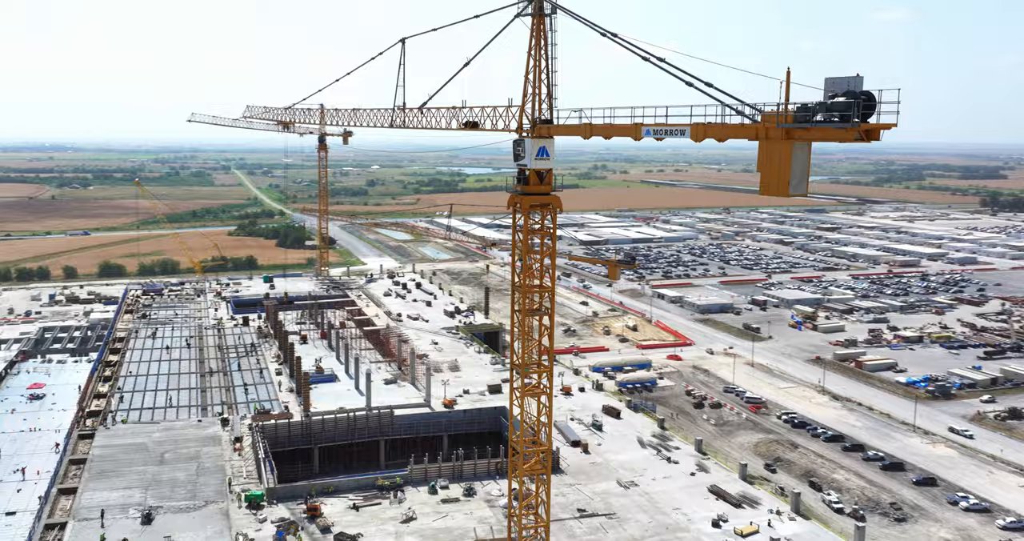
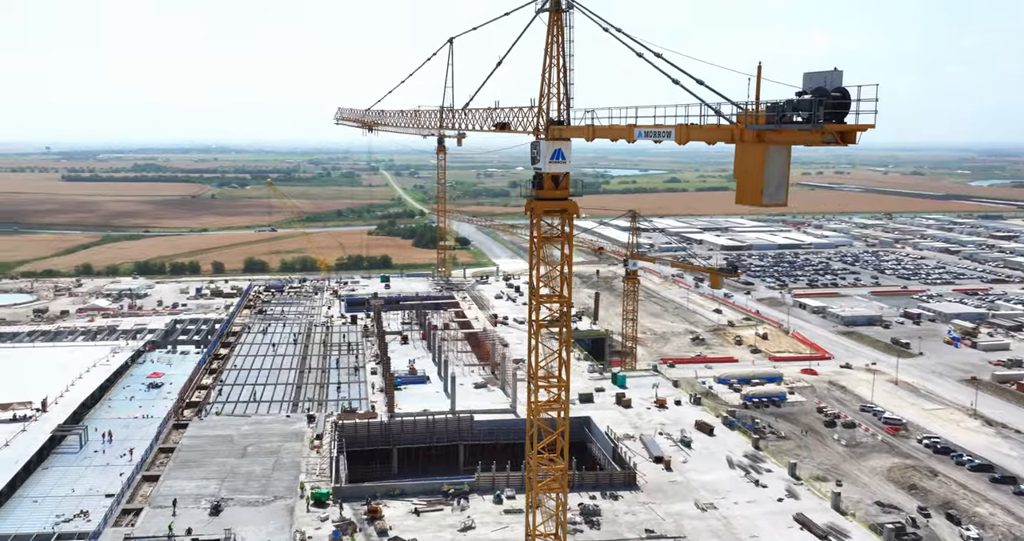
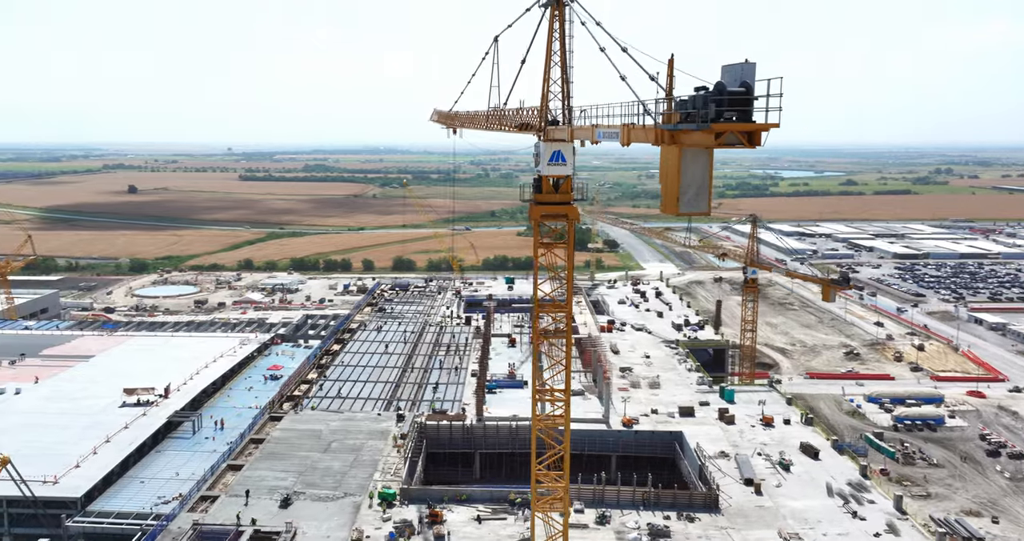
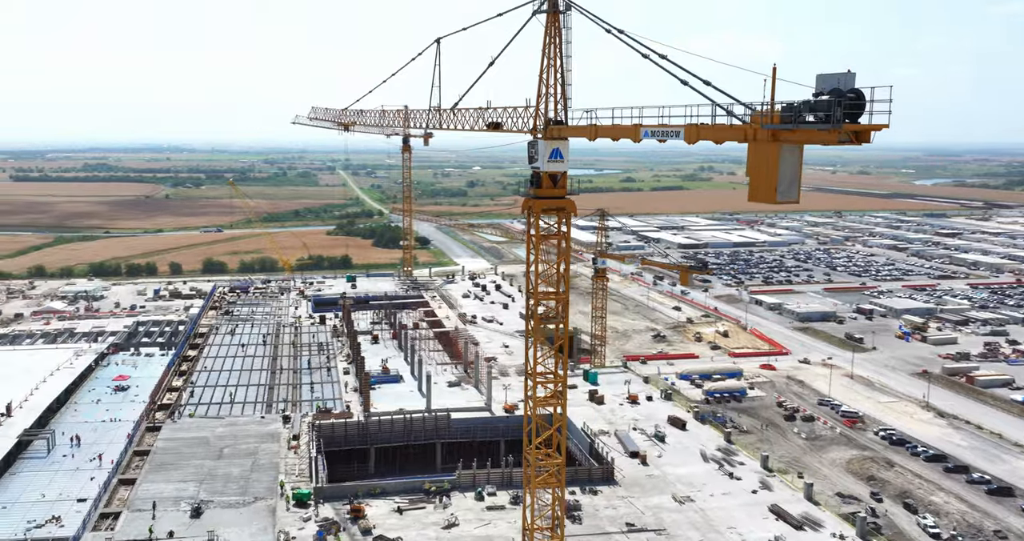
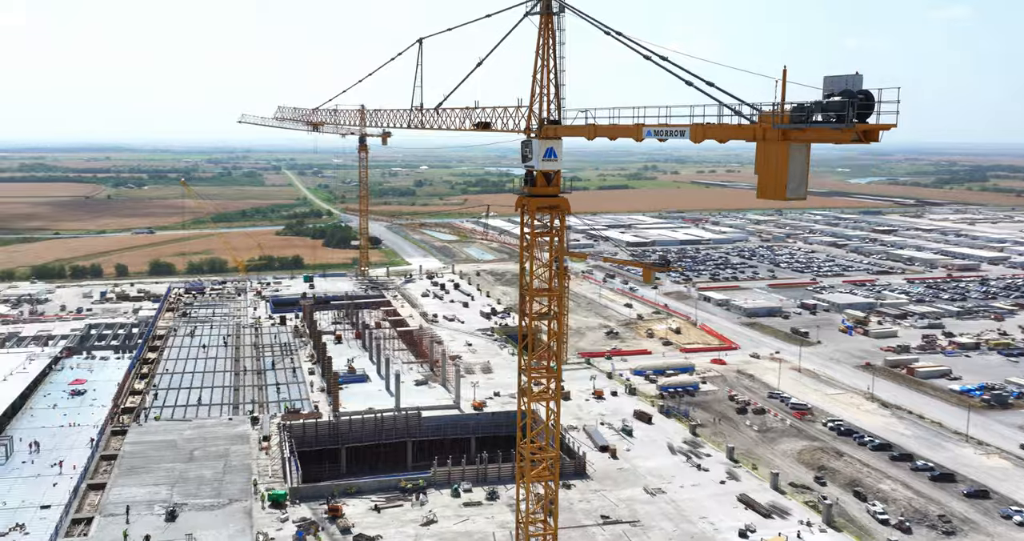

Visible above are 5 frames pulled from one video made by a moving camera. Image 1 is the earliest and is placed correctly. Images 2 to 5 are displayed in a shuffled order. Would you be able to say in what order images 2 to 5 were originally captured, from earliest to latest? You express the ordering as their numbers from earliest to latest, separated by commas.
5, 4, 2, 3
